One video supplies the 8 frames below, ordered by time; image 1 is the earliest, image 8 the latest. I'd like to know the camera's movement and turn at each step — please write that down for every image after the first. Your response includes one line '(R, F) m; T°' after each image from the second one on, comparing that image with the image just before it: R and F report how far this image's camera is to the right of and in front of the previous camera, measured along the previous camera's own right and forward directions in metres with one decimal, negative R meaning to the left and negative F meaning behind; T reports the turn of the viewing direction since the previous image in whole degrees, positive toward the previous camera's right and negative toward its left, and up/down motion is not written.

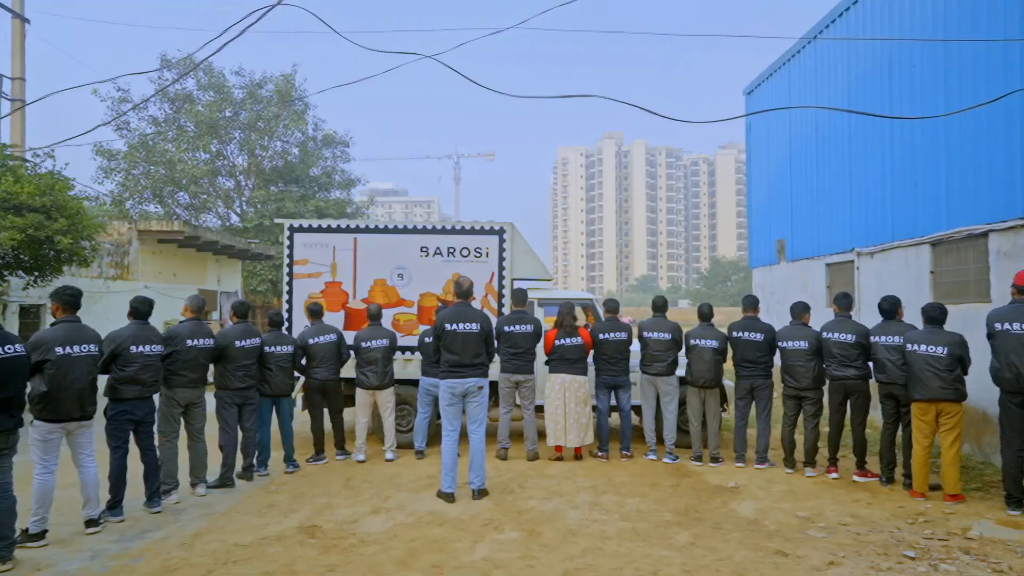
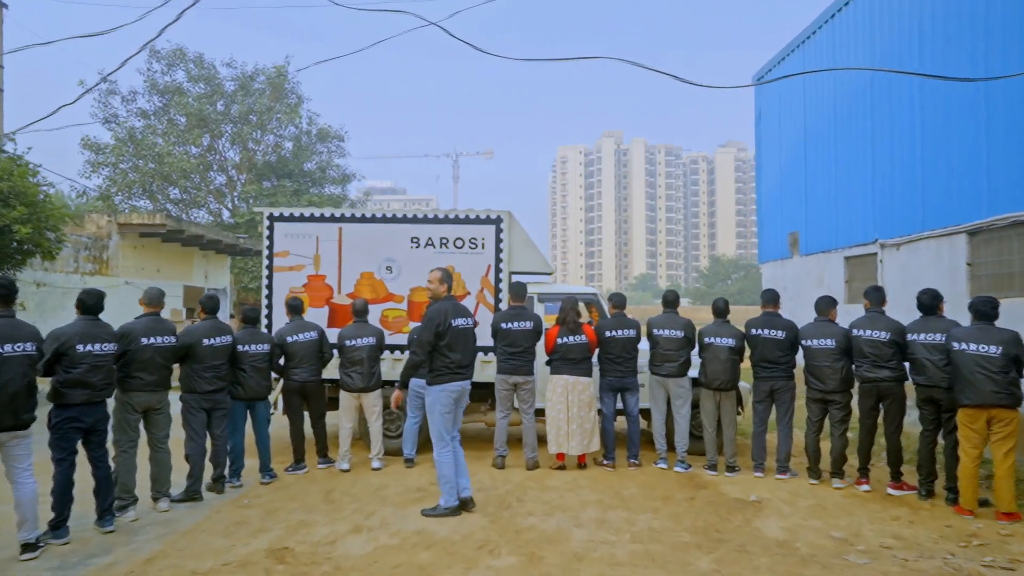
(0.0, +0.6) m; 0°
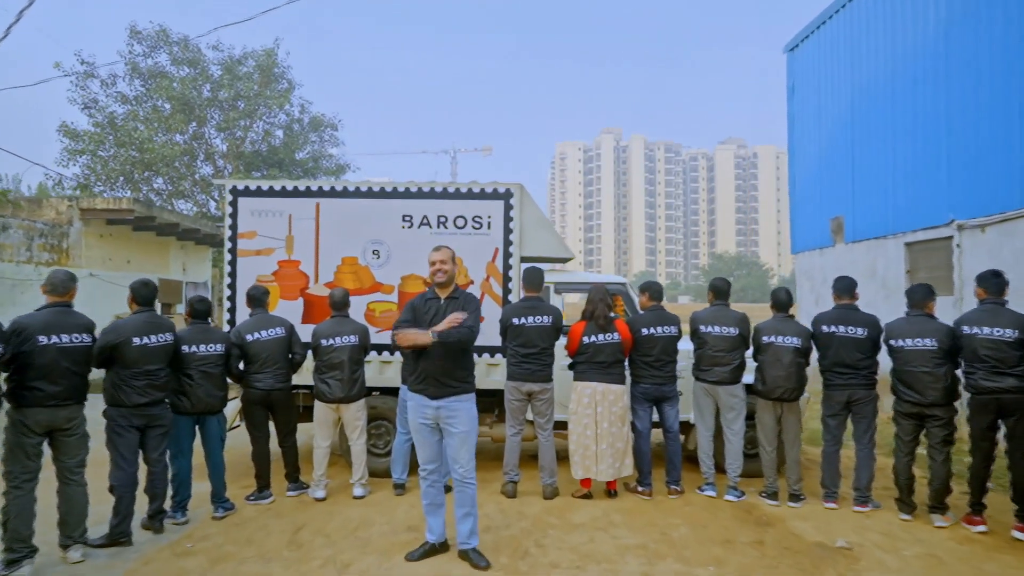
(-0.1, +1.3) m; 0°
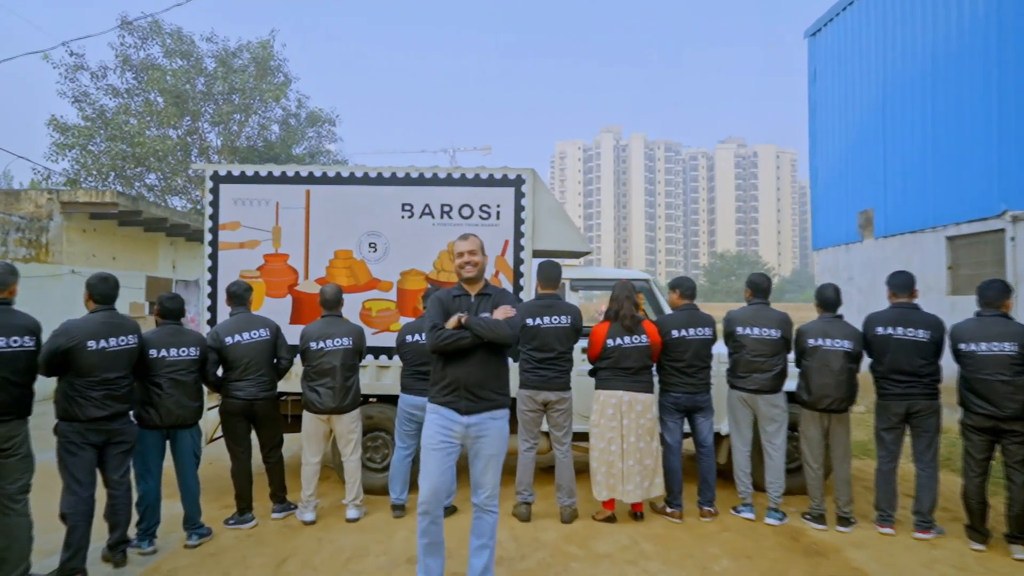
(-0.1, +0.6) m; 0°
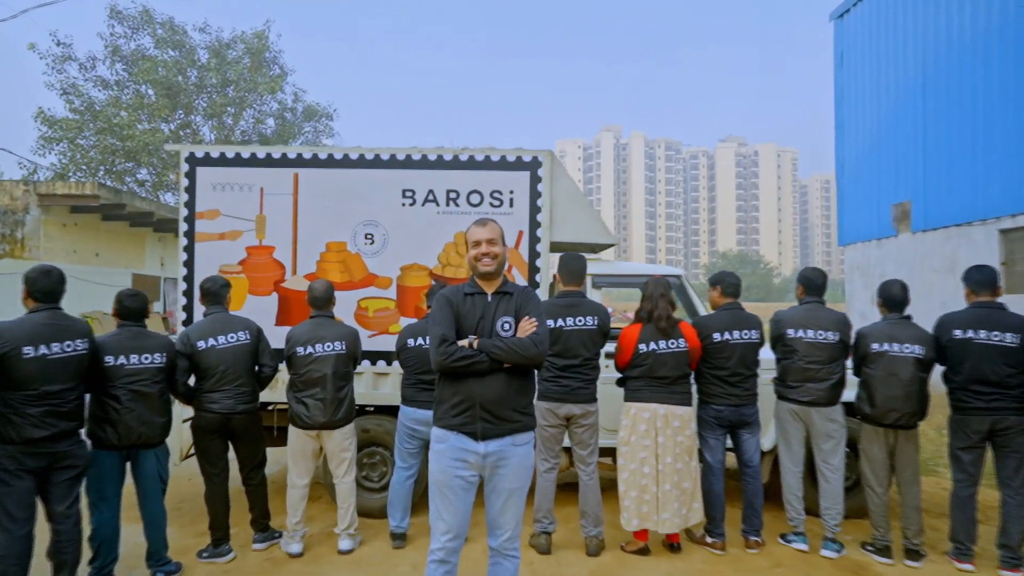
(-0.1, +0.7) m; 0°
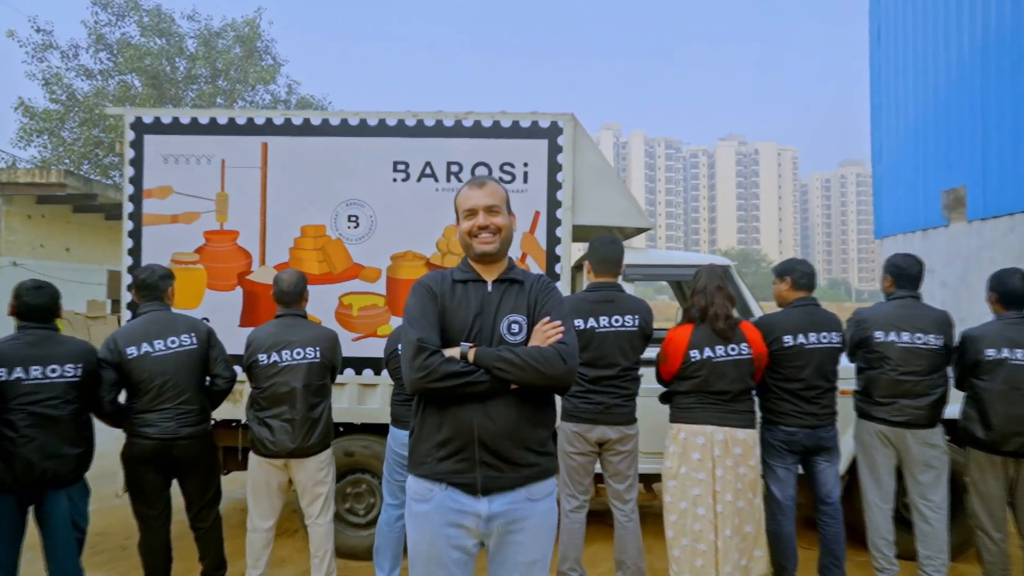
(-0.1, +0.9) m; 0°
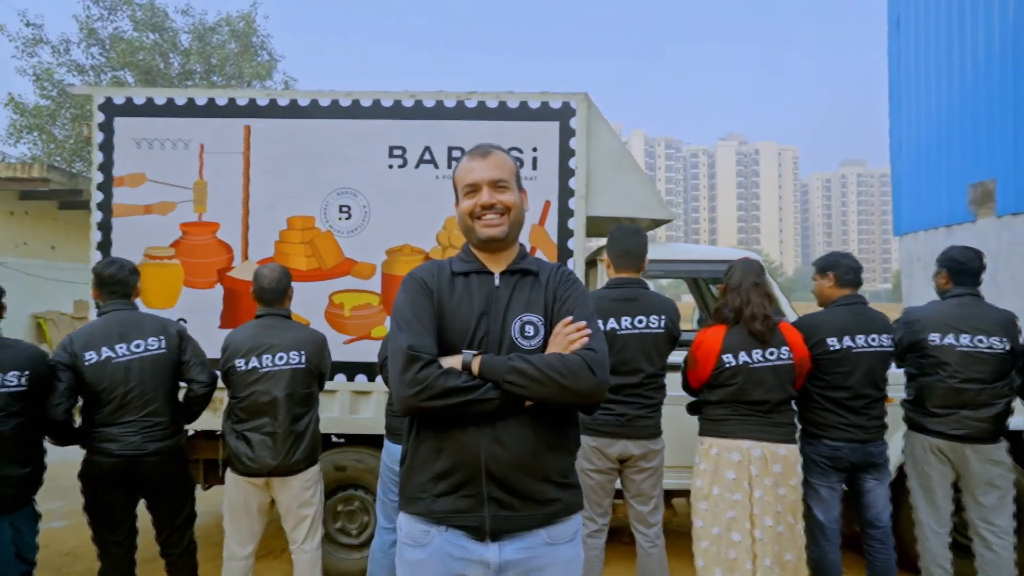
(0.0, +0.4) m; 0°
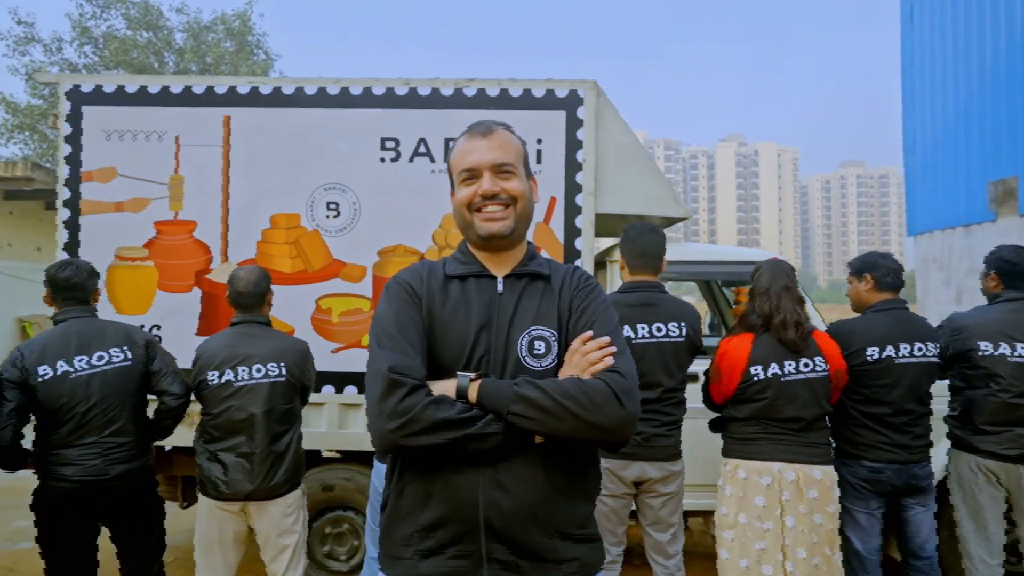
(0.0, +0.3) m; 0°
